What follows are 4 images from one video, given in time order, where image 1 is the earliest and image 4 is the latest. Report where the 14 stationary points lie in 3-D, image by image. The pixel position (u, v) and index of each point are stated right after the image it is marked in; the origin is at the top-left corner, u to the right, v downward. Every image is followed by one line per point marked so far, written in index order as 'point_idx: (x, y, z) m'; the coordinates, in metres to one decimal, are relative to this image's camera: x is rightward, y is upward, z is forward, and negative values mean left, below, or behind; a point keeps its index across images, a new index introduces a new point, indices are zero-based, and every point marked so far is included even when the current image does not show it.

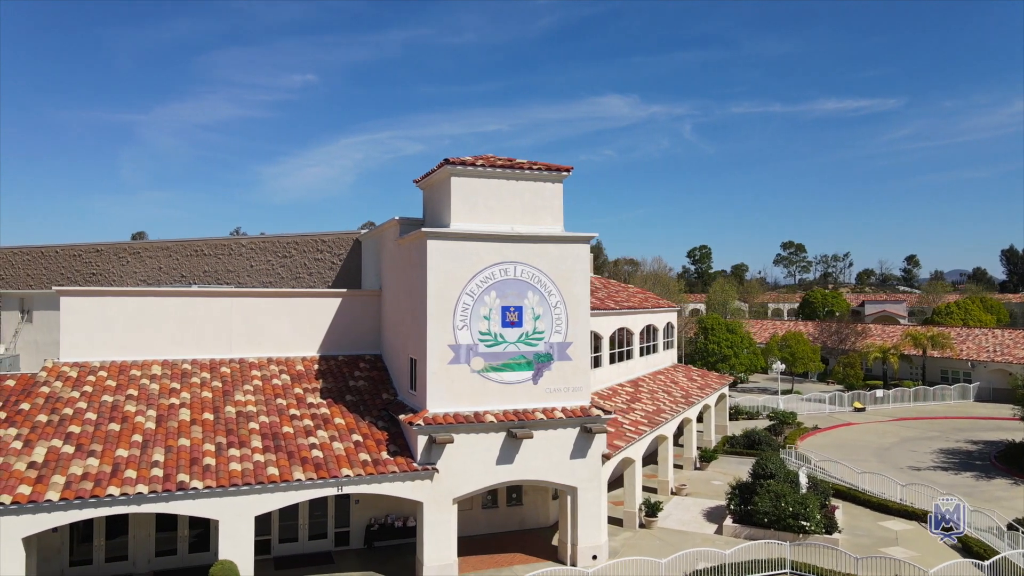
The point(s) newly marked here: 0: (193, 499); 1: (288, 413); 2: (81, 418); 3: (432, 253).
0: (-6.2, -4.1, +14.2) m
1: (-5.3, -2.9, +17.4) m
2: (-9.5, -2.9, +16.2) m
3: (-1.8, +0.8, +16.3) m
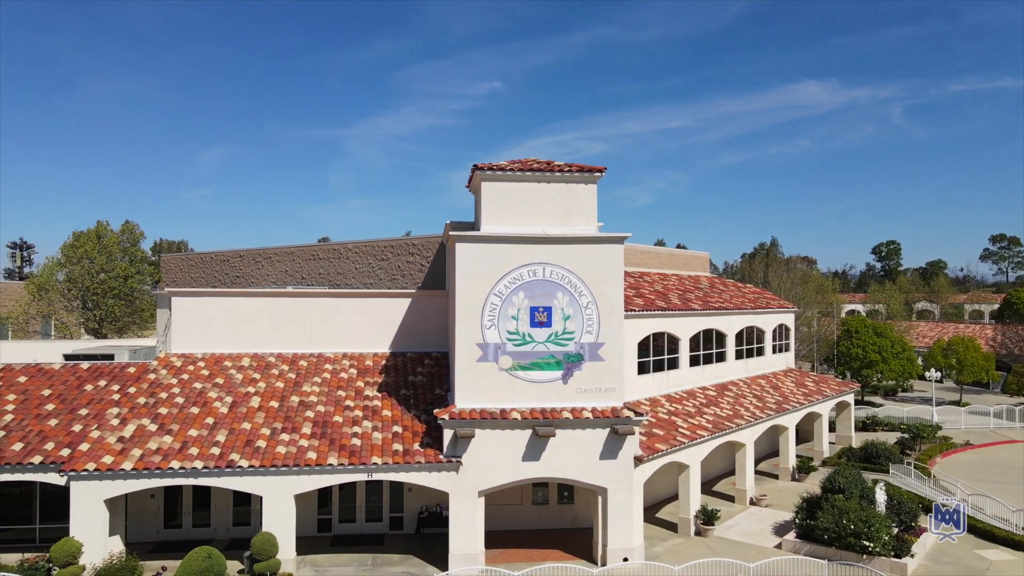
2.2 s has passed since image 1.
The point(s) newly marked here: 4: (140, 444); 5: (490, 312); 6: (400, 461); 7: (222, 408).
0: (-6.0, -4.1, +16.1) m
1: (-4.4, -3.0, +19.0) m
2: (-8.7, -2.9, +18.8) m
3: (-1.2, +0.7, +17.0) m
4: (-8.5, -3.6, +16.8) m
5: (-0.5, -0.6, +17.0) m
6: (-2.5, -3.9, +16.5) m
7: (-7.3, -3.0, +18.5) m
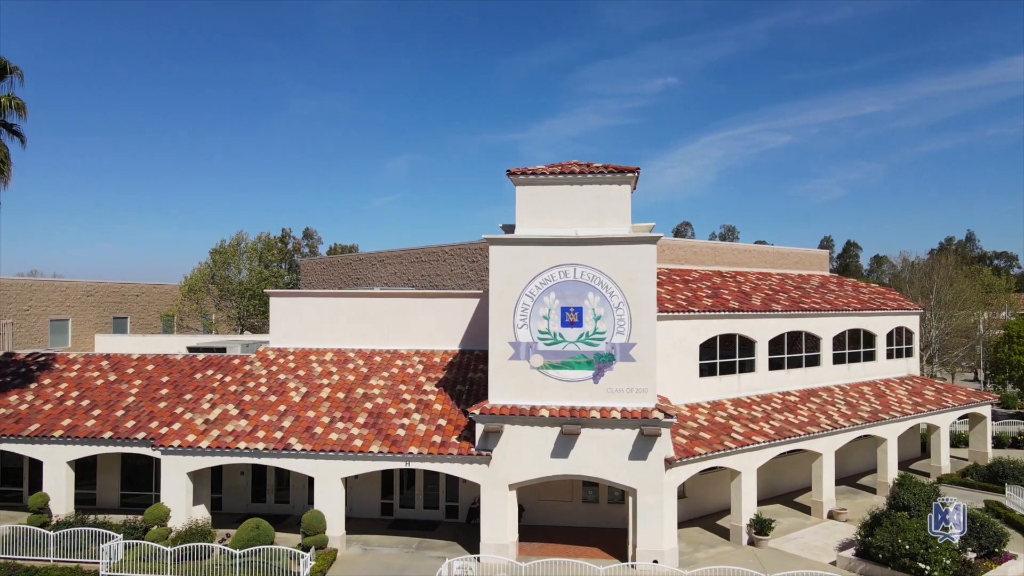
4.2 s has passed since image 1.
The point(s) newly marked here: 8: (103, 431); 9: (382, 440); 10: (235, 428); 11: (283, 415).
0: (-5.3, -4.1, +17.9) m
1: (-3.1, -3.0, +20.4) m
2: (-7.4, -2.9, +21.1) m
3: (-0.4, +0.7, +17.7) m
4: (-7.6, -3.6, +19.1) m
5: (+0.2, -0.6, +17.6) m
6: (-1.8, -3.9, +17.5) m
7: (-6.1, -3.1, +20.5) m
8: (-11.0, -3.8, +19.7) m
9: (-3.2, -3.7, +18.1) m
10: (-7.2, -3.6, +19.0) m
11: (-6.1, -3.4, +19.6) m
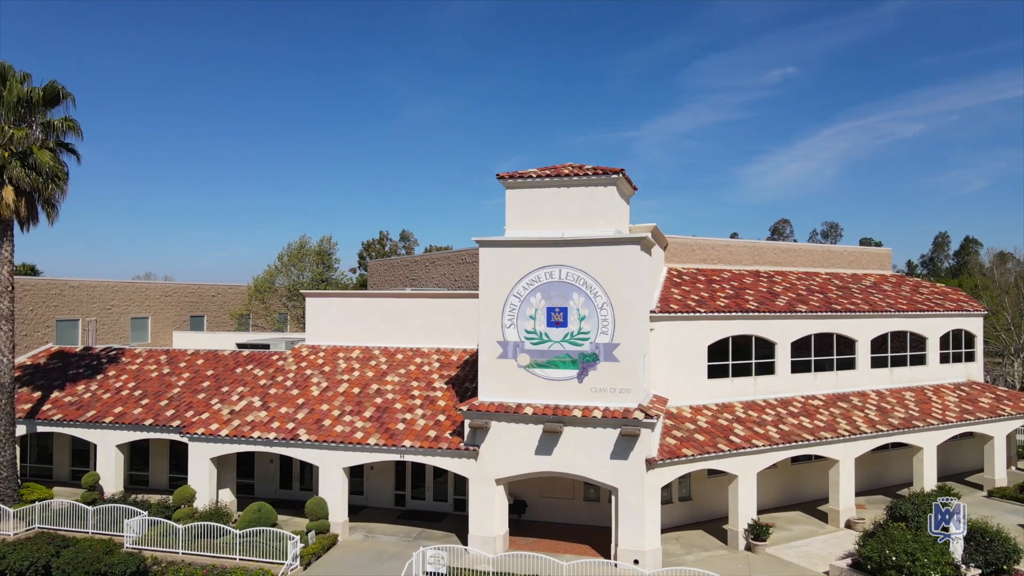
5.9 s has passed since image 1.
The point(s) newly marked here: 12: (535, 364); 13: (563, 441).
0: (-5.5, -4.2, +19.2) m
1: (-2.9, -3.0, +21.3) m
2: (-7.1, -3.0, +22.7) m
3: (-0.7, +0.7, +18.3) m
4: (-7.6, -3.6, +20.7) m
5: (-0.1, -0.6, +18.1) m
6: (-2.1, -3.9, +18.3) m
7: (-5.9, -3.1, +21.9) m
8: (-10.9, -3.9, +21.8) m
9: (-3.4, -3.8, +19.0) m
10: (-7.2, -3.6, +20.5) m
11: (-6.1, -3.4, +20.9) m
12: (+0.6, -1.9, +17.9) m
13: (+1.2, -3.6, +17.4) m
